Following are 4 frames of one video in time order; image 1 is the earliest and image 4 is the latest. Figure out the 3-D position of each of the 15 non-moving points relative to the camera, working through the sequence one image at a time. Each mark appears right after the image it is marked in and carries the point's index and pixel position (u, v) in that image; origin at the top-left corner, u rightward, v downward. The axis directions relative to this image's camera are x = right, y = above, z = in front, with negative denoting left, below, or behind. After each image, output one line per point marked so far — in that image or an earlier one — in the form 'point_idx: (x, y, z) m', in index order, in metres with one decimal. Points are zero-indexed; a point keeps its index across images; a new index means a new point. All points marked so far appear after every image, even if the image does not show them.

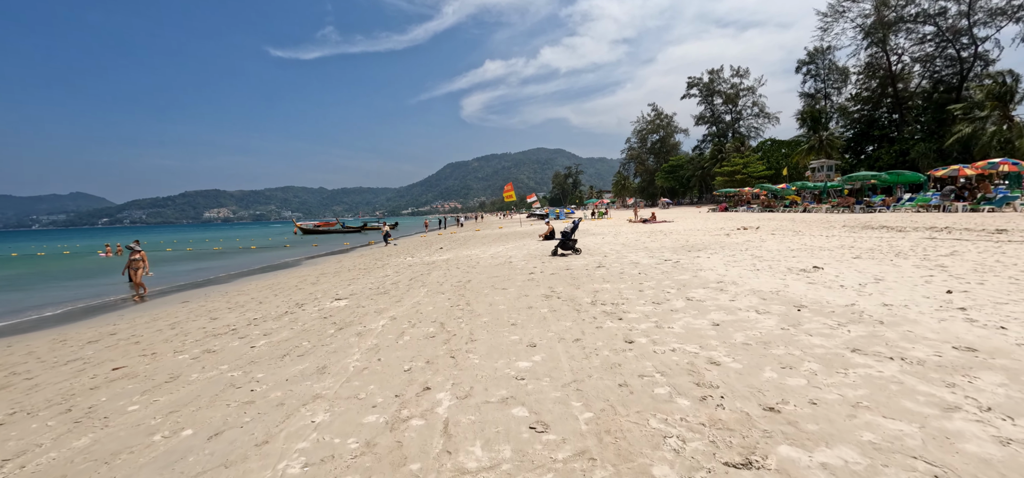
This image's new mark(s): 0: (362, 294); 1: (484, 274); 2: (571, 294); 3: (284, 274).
0: (-3.6, -1.3, +9.6) m
1: (-0.7, -0.9, +10.5) m
2: (+1.1, -1.0, +7.2) m
3: (-9.2, -1.4, +16.2) m
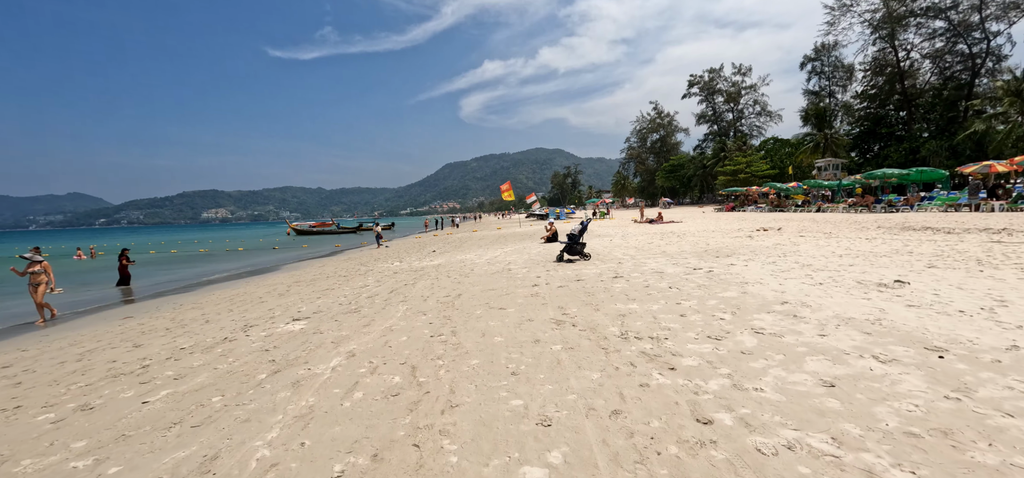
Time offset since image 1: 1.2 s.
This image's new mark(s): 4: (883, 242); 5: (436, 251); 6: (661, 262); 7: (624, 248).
0: (-3.6, -1.4, +7.8) m
1: (-0.7, -1.0, +8.7) m
2: (+1.1, -1.1, +5.4) m
3: (-9.2, -1.5, +14.4) m
4: (+11.2, -0.1, +12.1) m
5: (-3.7, -0.6, +19.5) m
6: (+3.8, -0.6, +10.3) m
7: (+4.0, -0.3, +14.3) m
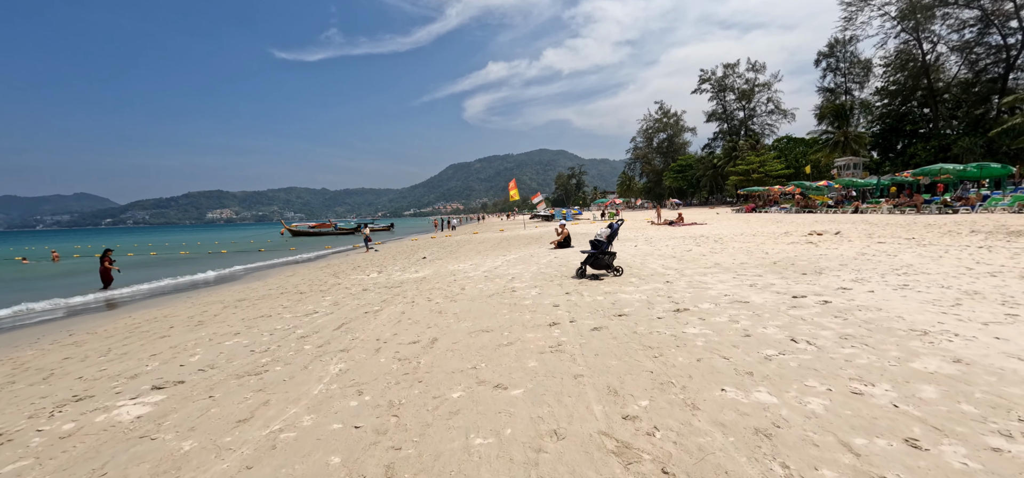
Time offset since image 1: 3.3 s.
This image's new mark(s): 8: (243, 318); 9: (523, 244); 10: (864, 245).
0: (-3.5, -1.6, +4.8) m
1: (-0.7, -1.2, +5.7) m
2: (+1.1, -1.3, +2.4) m
3: (-9.1, -1.7, +11.5) m
4: (+11.3, -0.3, +9.0) m
5: (-3.5, -0.8, +16.5) m
6: (+3.9, -0.8, +7.2) m
7: (+4.1, -0.5, +11.3) m
8: (-5.5, -1.6, +8.1) m
9: (+0.5, -0.2, +19.7) m
10: (+10.3, -0.2, +11.6) m
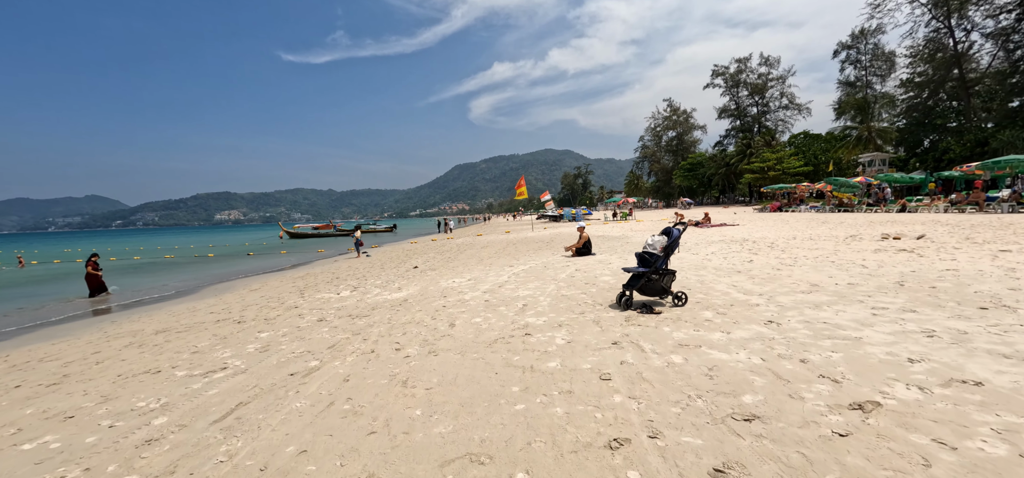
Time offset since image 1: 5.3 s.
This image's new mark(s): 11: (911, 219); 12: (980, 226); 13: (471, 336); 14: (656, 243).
0: (-3.4, -1.8, +2.1) m
1: (-0.5, -1.4, +3.0) m
2: (+1.2, -1.5, -0.3) m
3: (-8.9, -1.9, +8.9) m
4: (+11.4, -0.5, +6.1) m
5: (-3.2, -1.0, +13.8) m
6: (+4.1, -1.0, +4.4) m
7: (+4.3, -0.7, +8.5) m
8: (-5.3, -1.8, +5.4) m
9: (+0.9, -0.4, +16.9) m
10: (+10.5, -0.3, +8.8) m
11: (+18.2, +1.0, +18.2) m
12: (+16.5, +0.5, +14.0) m
13: (-0.5, -1.3, +5.3) m
14: (+2.1, -0.1, +5.8) m
